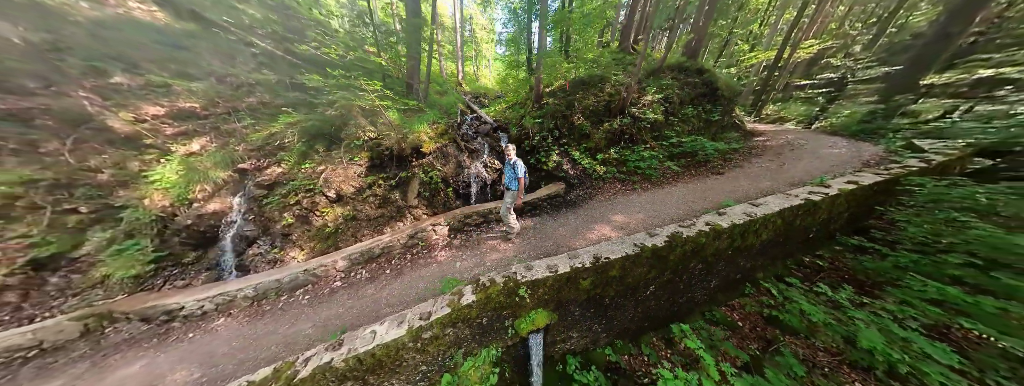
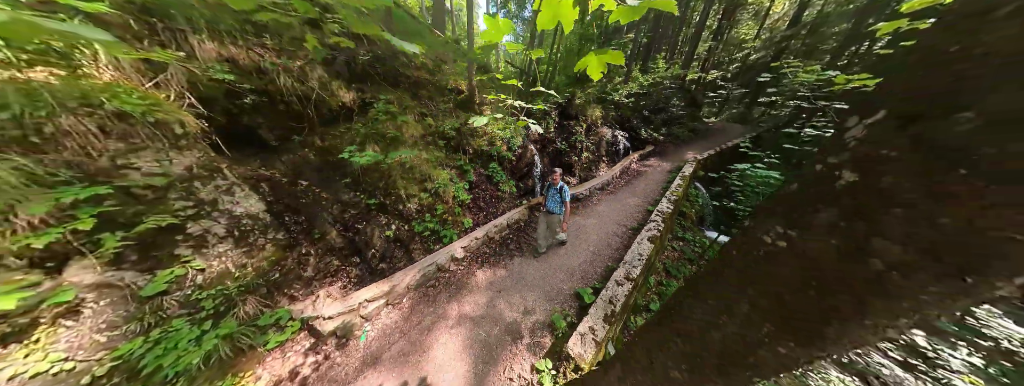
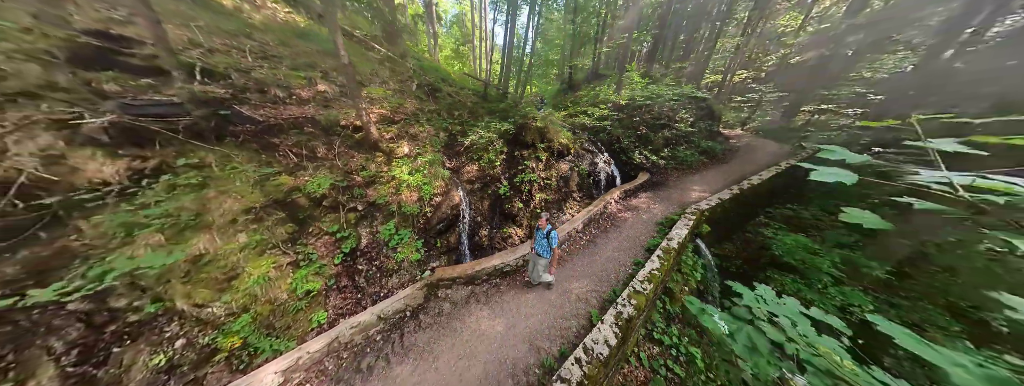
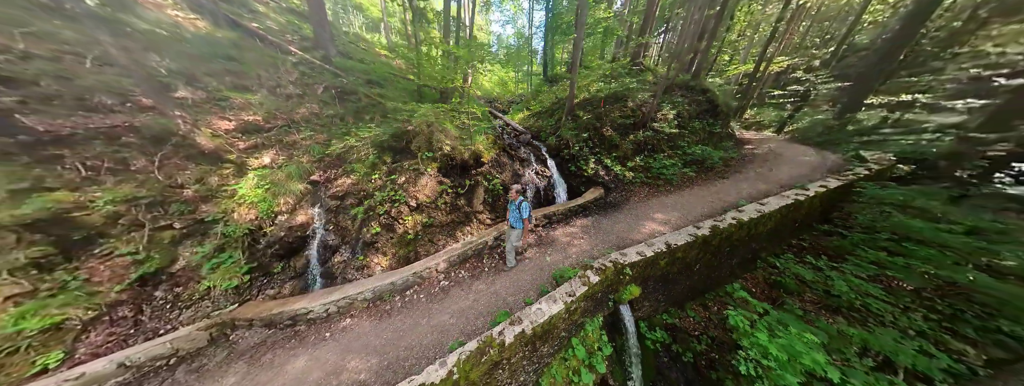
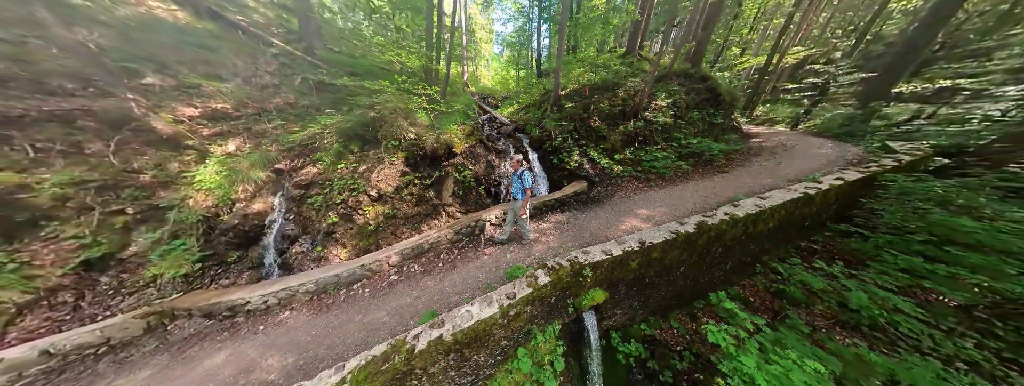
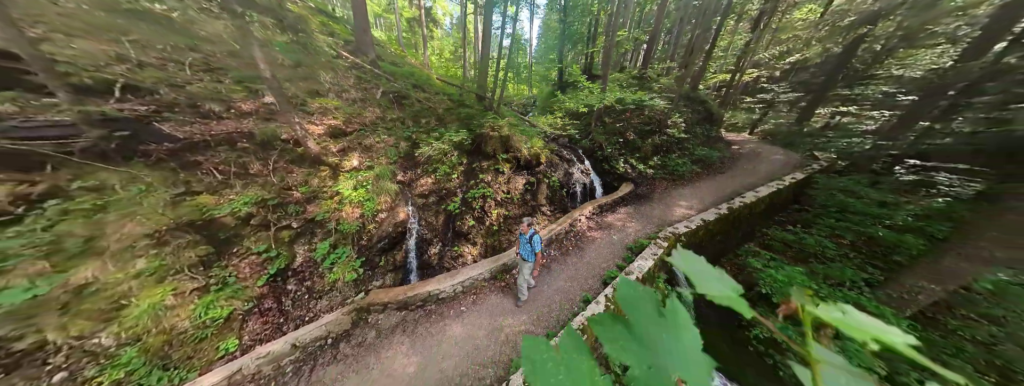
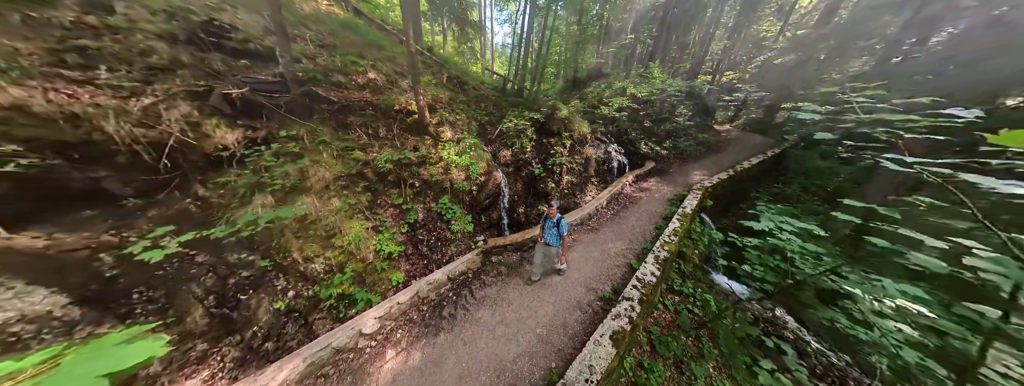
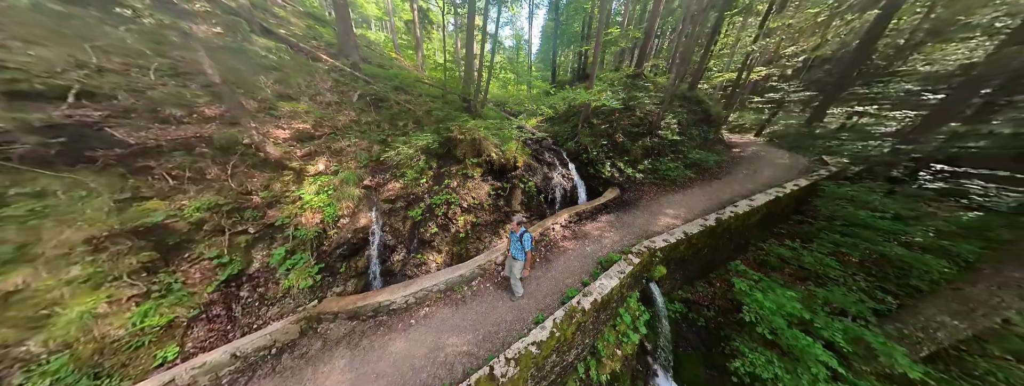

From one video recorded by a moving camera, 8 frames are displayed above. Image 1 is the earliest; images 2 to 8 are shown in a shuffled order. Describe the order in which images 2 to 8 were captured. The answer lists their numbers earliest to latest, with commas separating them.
5, 4, 8, 6, 3, 7, 2
